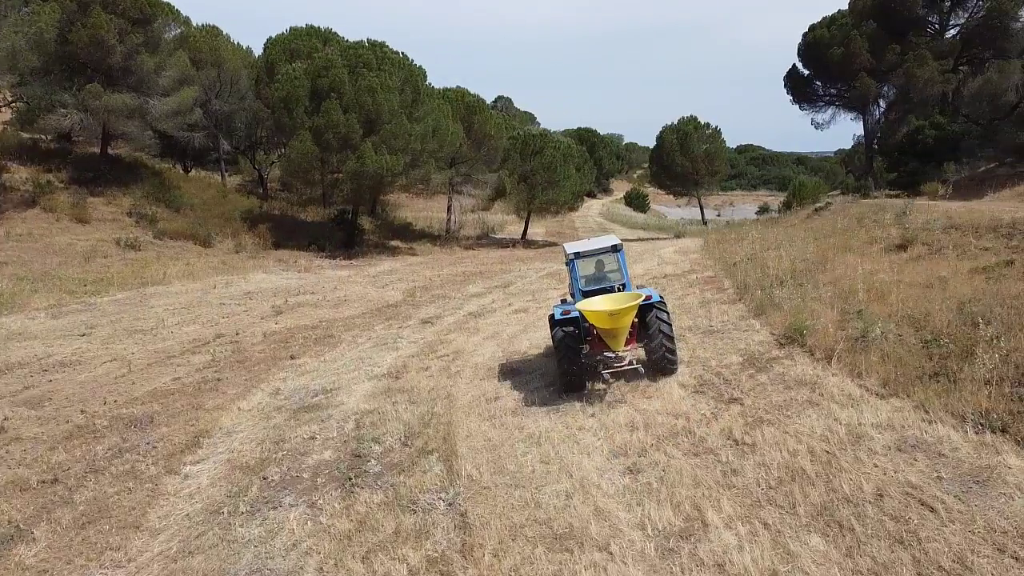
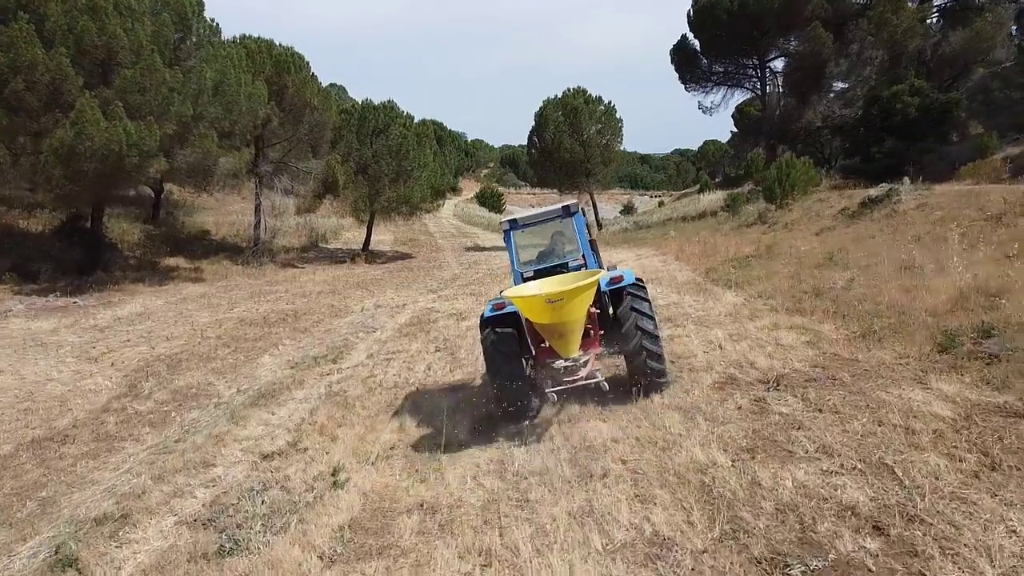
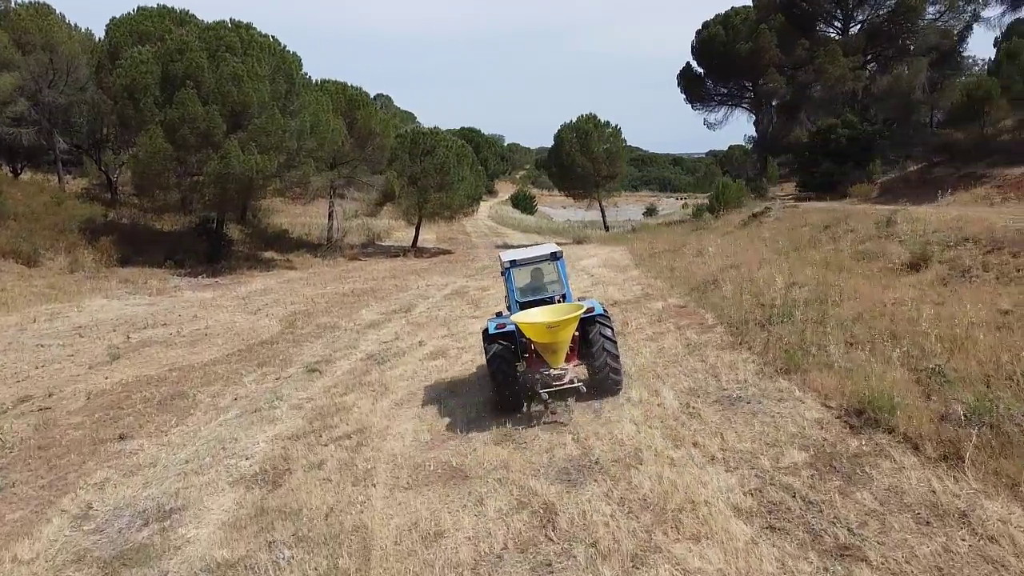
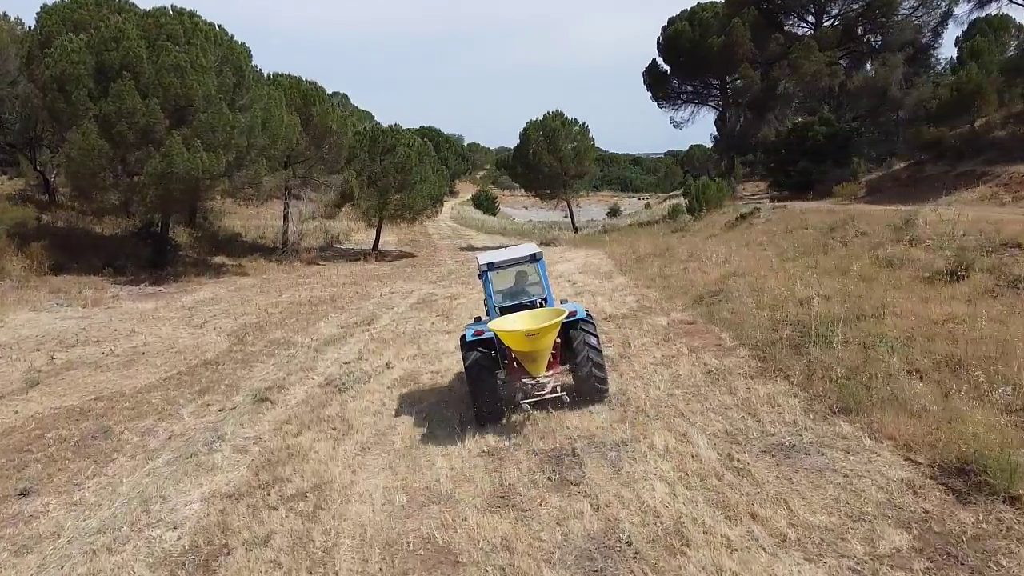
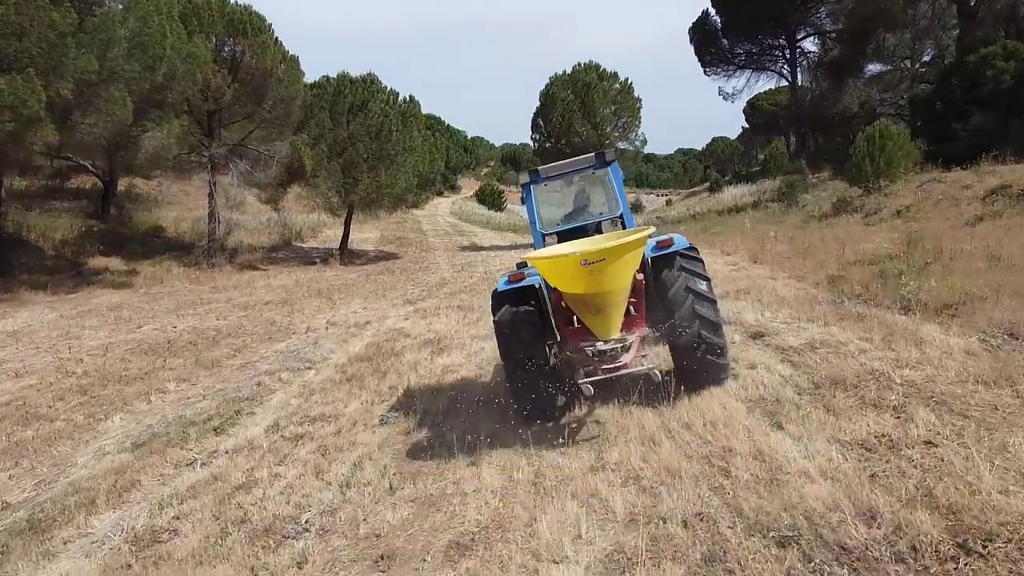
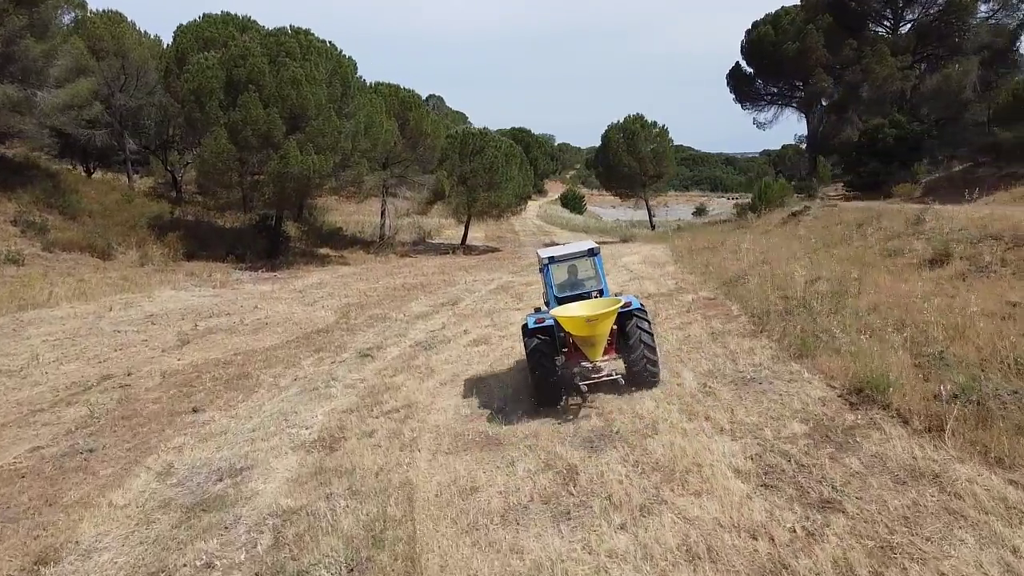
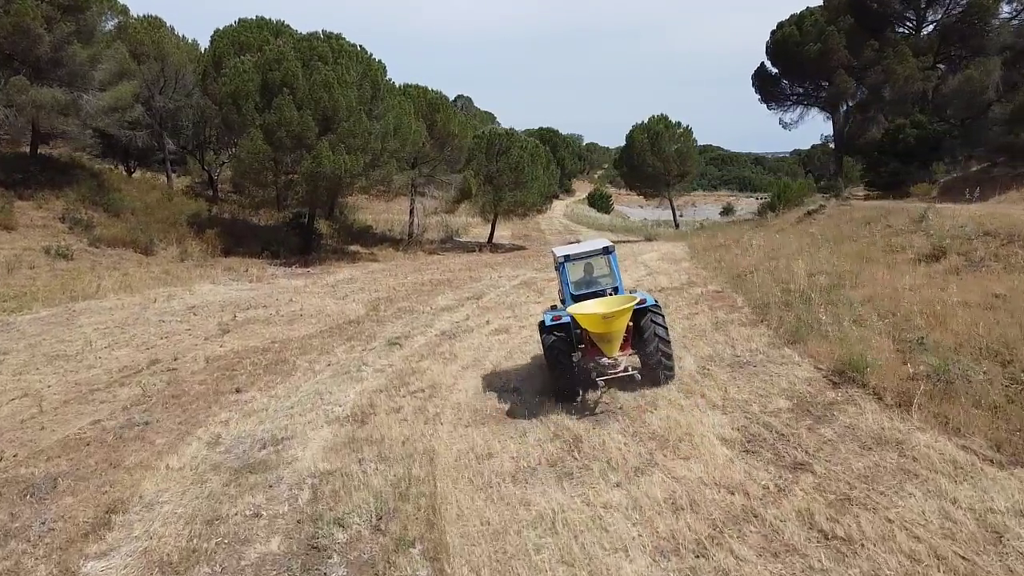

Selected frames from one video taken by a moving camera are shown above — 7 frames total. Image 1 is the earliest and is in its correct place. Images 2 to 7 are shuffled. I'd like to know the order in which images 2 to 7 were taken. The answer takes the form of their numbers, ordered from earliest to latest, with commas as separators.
7, 6, 3, 4, 2, 5
